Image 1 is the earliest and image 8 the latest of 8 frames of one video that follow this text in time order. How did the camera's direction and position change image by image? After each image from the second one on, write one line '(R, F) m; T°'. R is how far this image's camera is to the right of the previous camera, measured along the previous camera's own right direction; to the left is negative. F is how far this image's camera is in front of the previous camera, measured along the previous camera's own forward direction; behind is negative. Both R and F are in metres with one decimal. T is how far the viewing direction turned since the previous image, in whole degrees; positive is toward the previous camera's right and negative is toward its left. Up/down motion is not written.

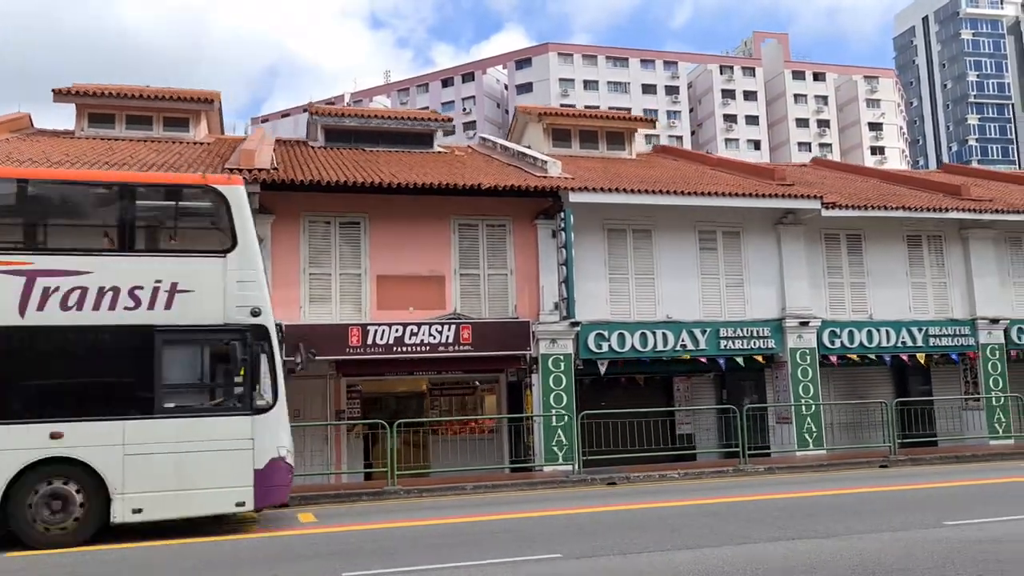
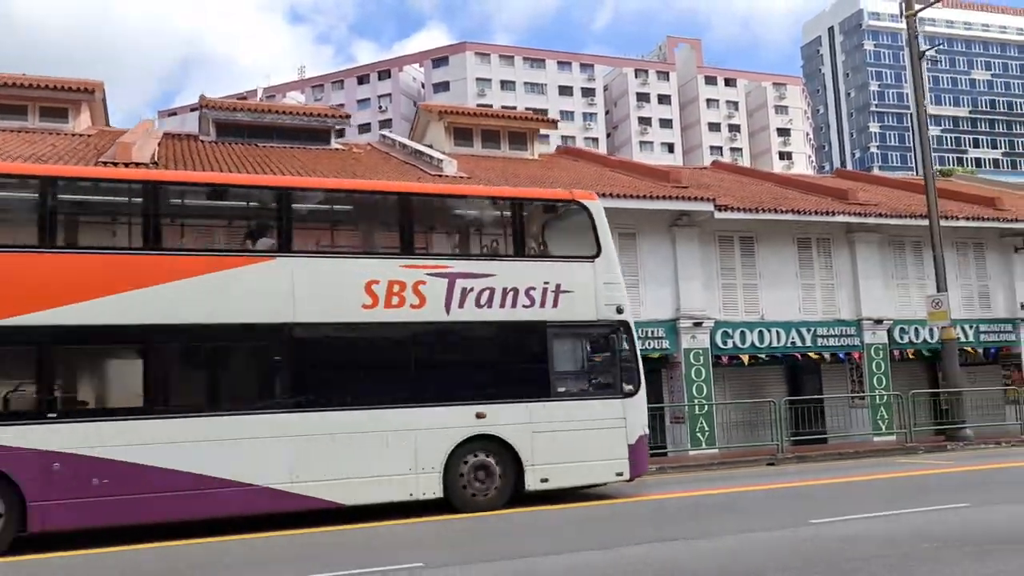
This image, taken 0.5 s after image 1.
(+0.5, +0.2) m; +5°
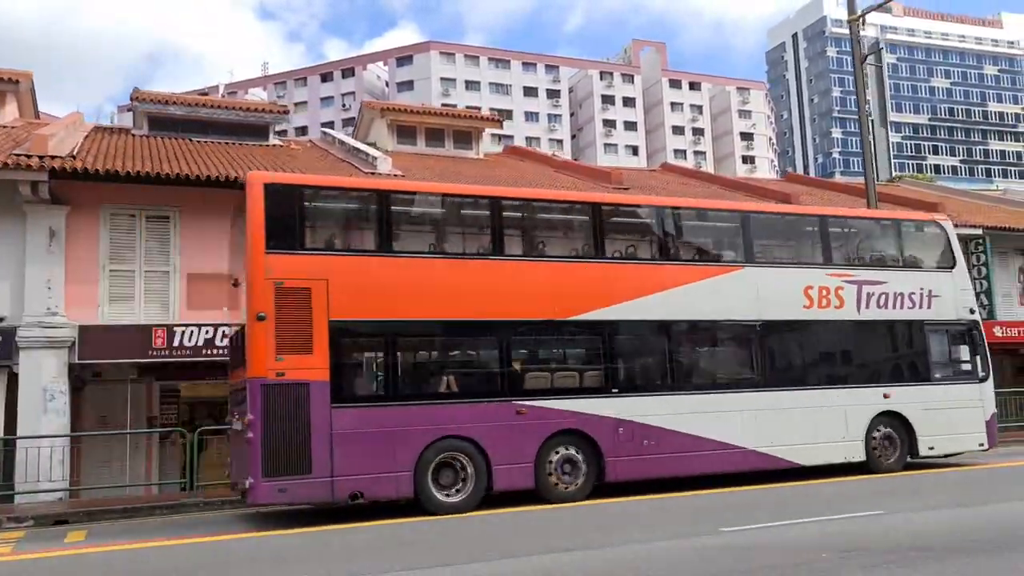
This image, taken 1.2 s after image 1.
(+0.7, +0.3) m; +2°
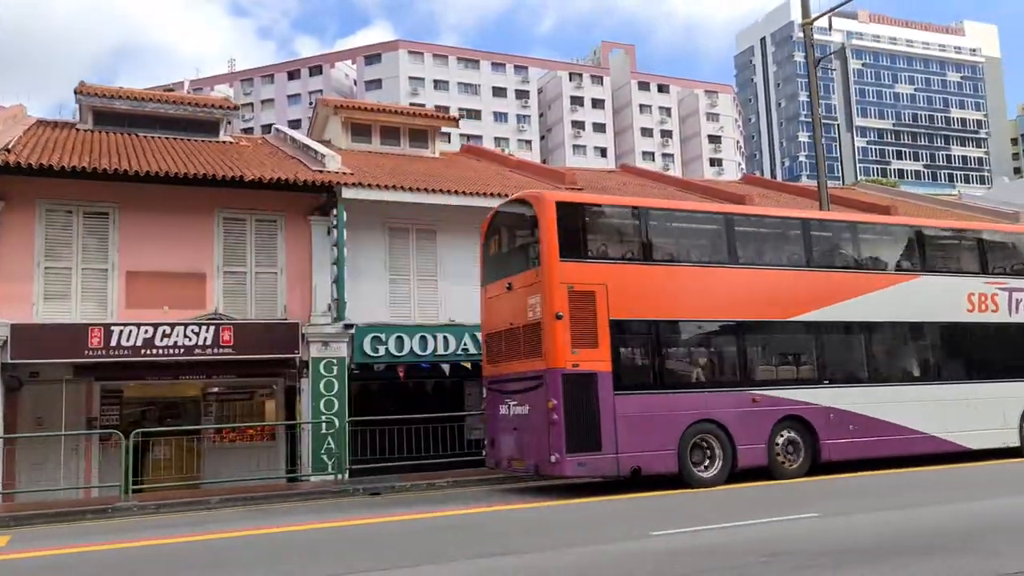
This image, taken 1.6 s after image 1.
(+0.4, +0.1) m; +2°
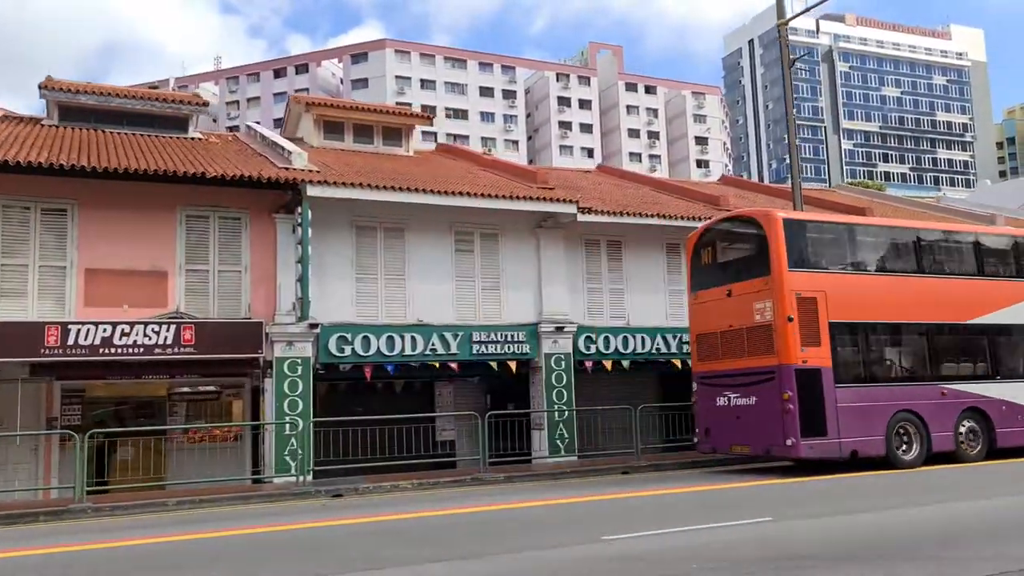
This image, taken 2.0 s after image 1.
(+0.4, +0.2) m; +1°
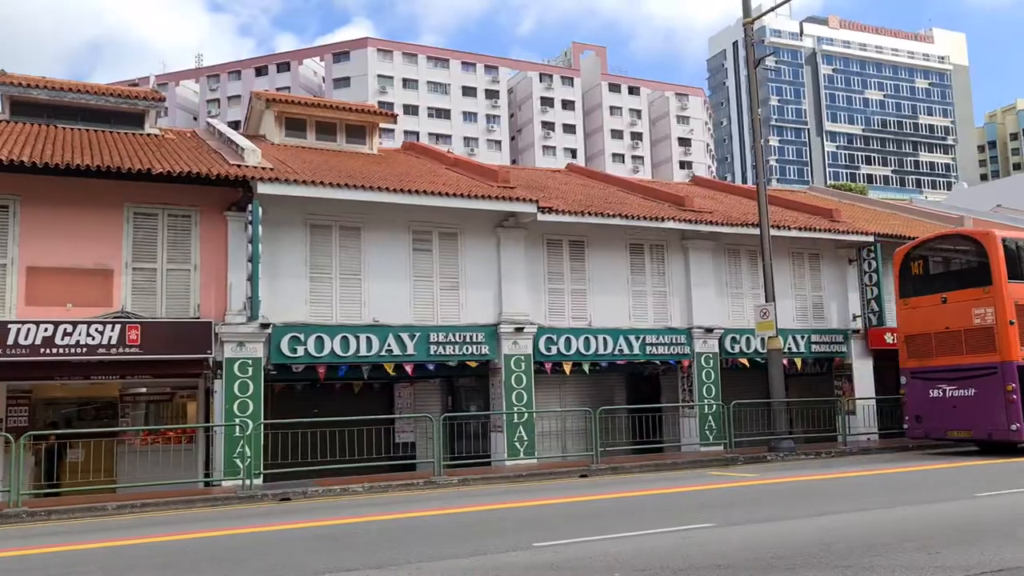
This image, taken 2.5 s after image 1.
(+0.6, +0.2) m; +1°
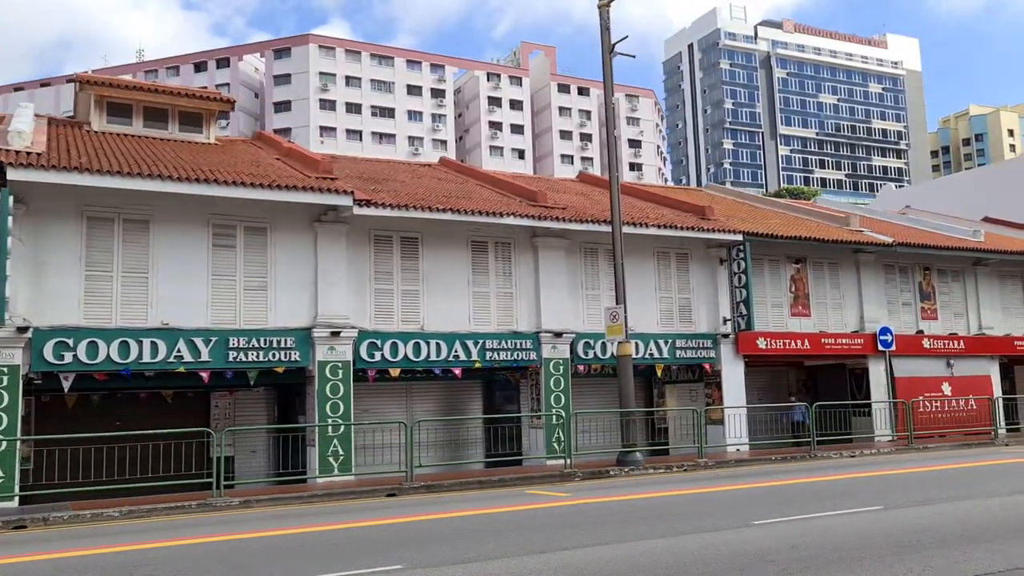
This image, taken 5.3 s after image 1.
(+2.9, +1.4) m; +2°
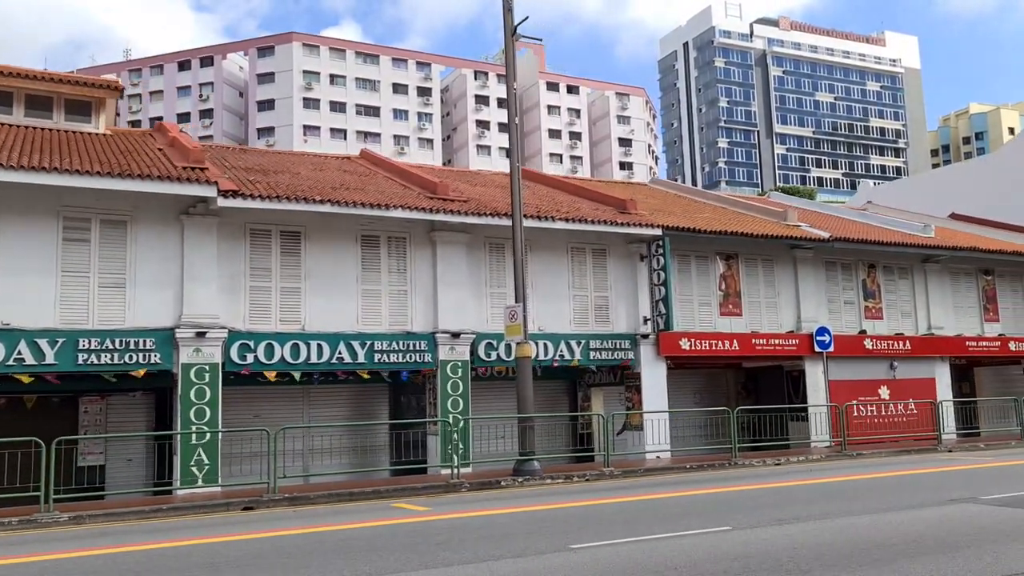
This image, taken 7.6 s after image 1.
(+2.2, +1.2) m; 0°
